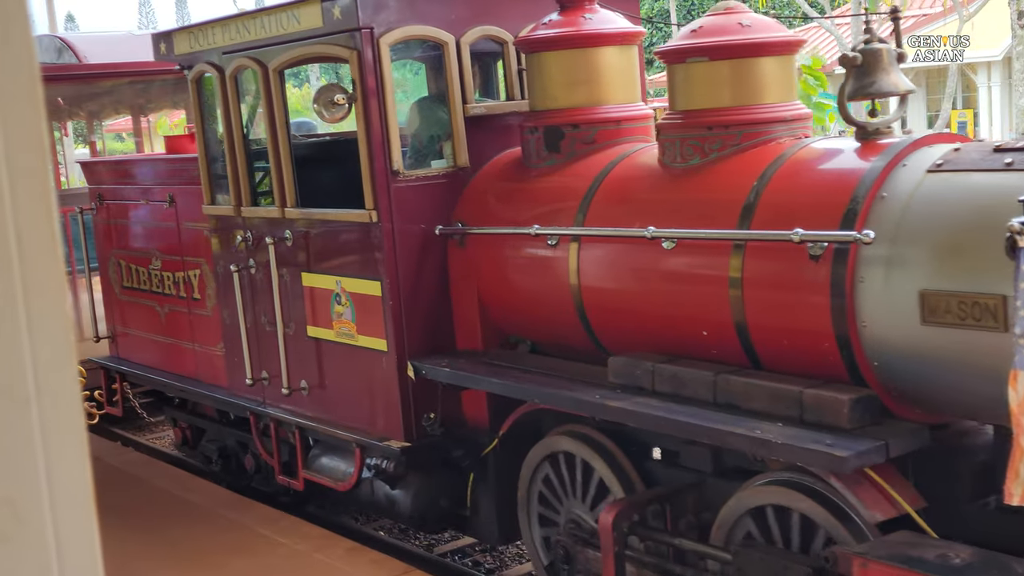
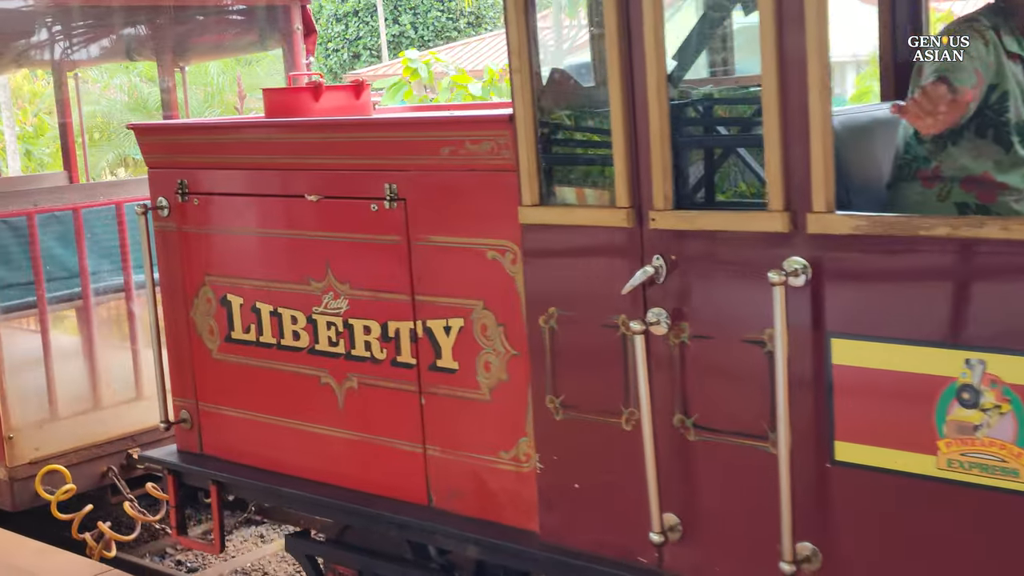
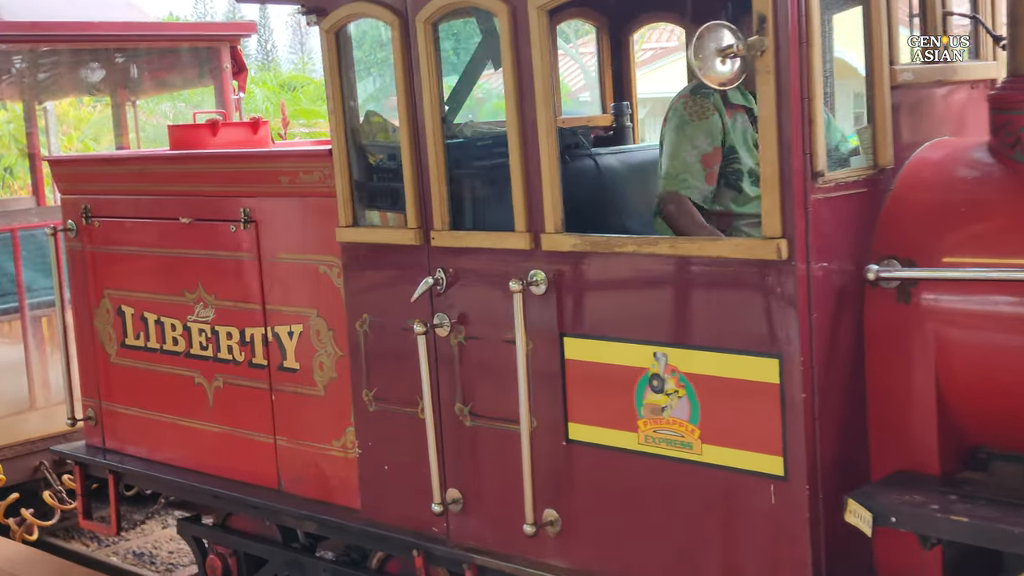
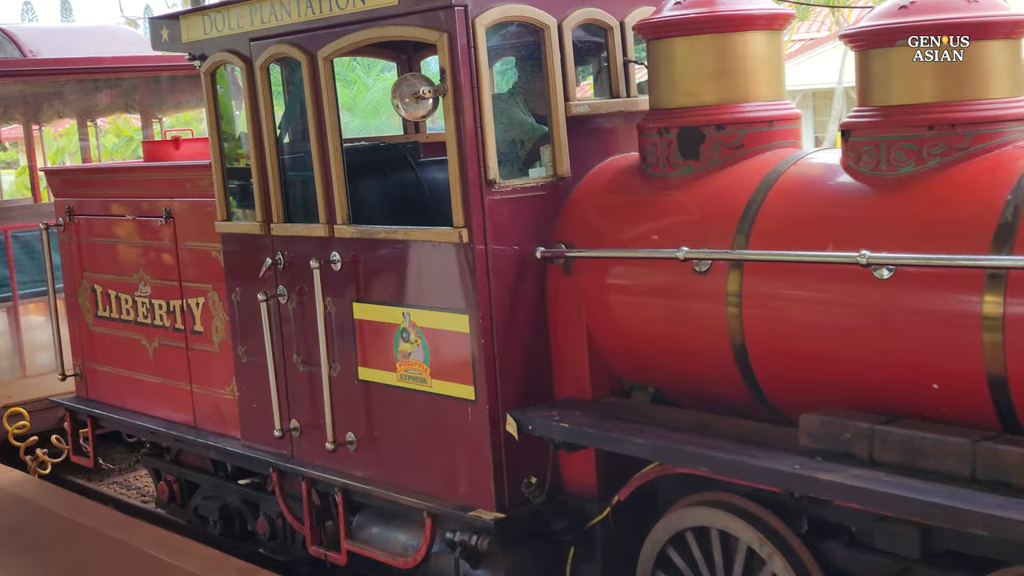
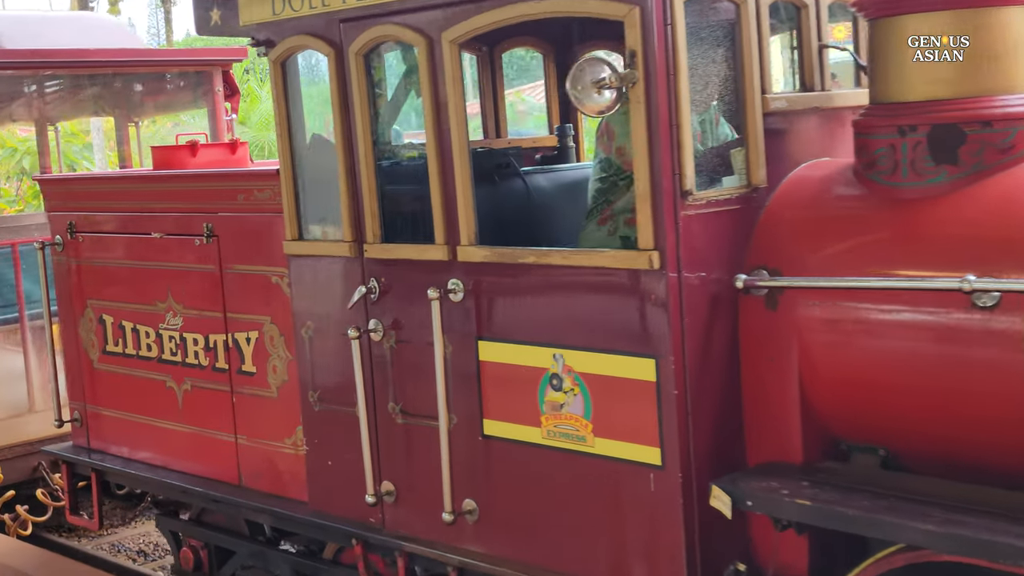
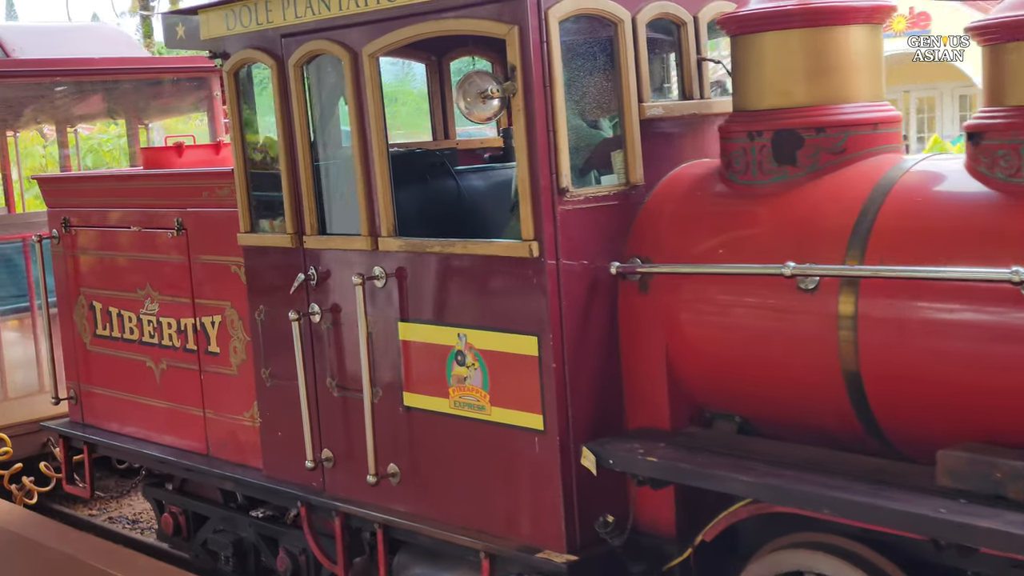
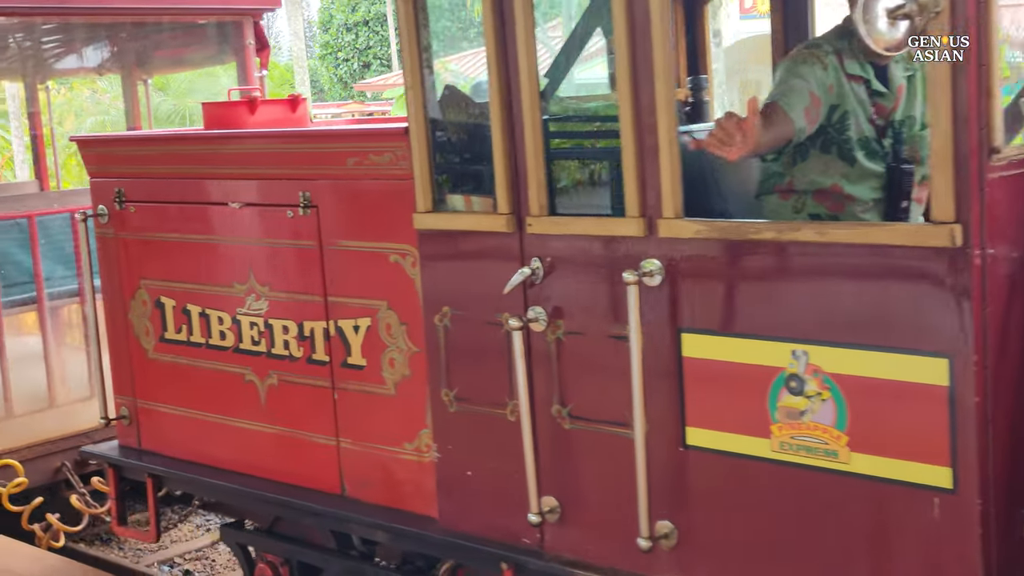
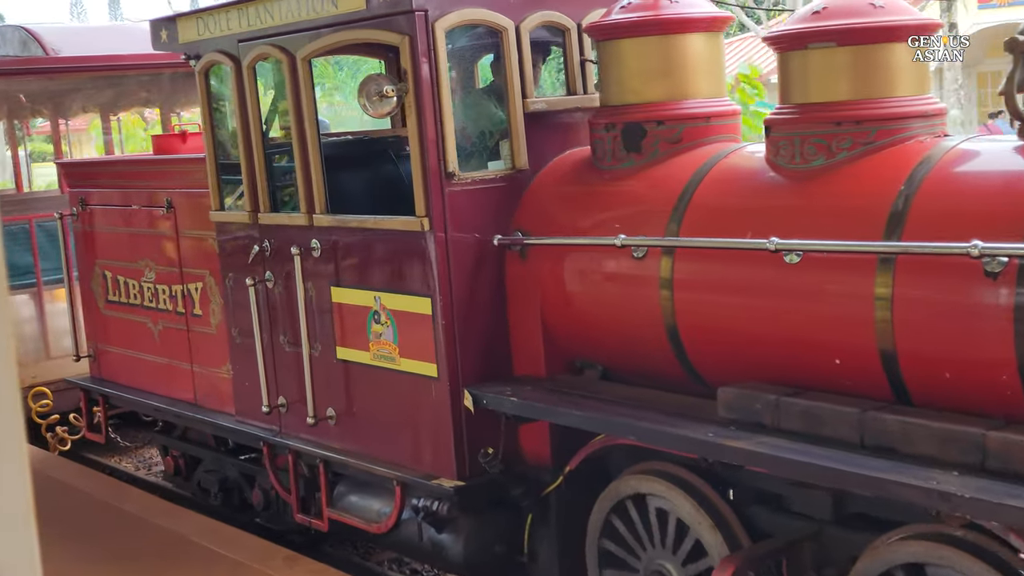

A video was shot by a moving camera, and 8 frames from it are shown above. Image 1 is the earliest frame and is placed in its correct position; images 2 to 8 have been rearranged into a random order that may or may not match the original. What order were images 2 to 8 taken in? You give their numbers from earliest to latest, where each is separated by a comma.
8, 4, 6, 5, 3, 7, 2
